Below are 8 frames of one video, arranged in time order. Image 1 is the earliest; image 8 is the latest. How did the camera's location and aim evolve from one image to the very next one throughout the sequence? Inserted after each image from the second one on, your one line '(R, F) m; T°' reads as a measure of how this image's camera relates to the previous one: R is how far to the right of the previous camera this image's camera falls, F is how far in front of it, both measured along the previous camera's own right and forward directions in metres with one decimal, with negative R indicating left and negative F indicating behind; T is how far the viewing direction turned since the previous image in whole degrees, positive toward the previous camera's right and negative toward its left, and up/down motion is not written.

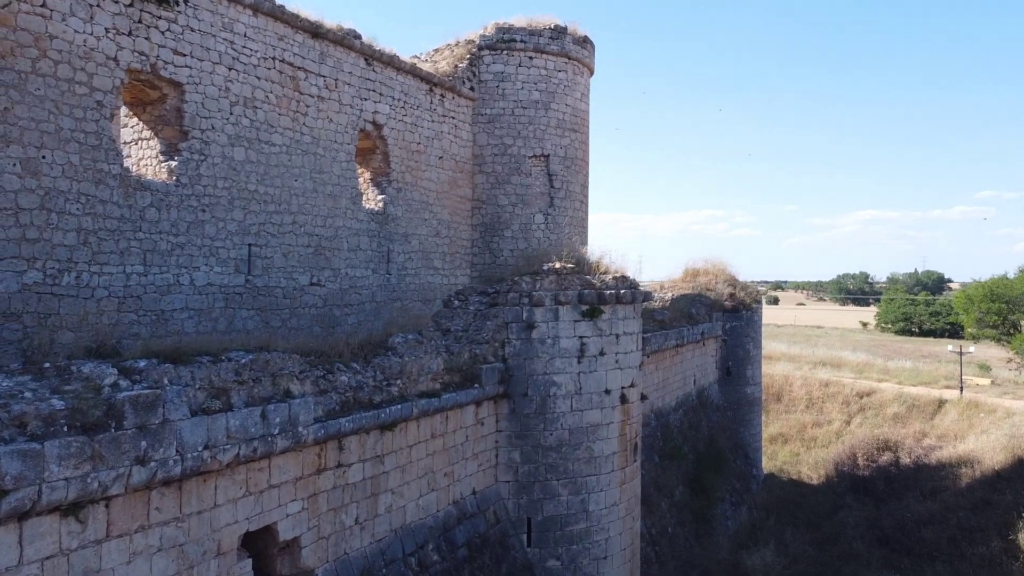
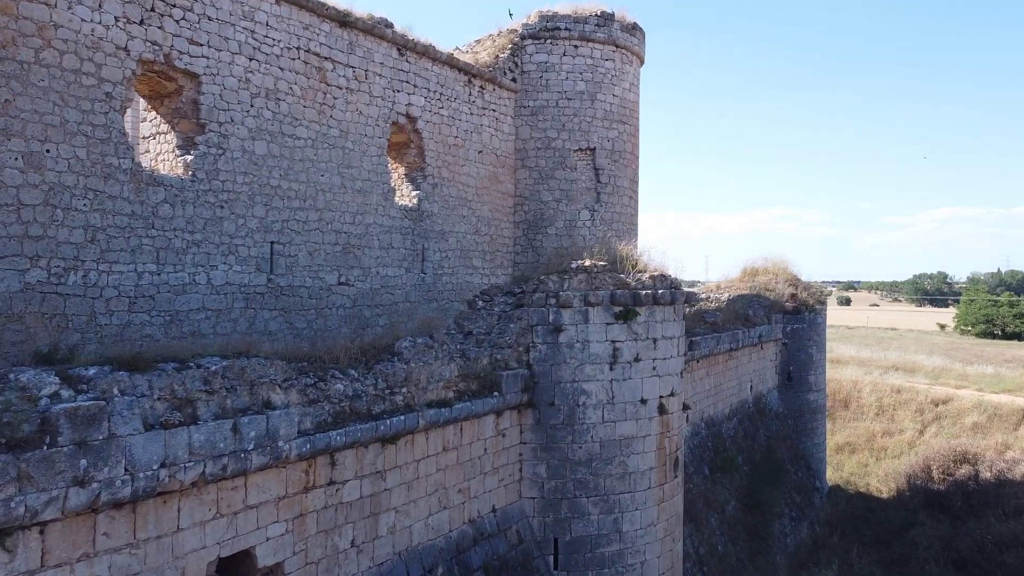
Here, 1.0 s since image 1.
(+0.4, +0.7) m; -4°
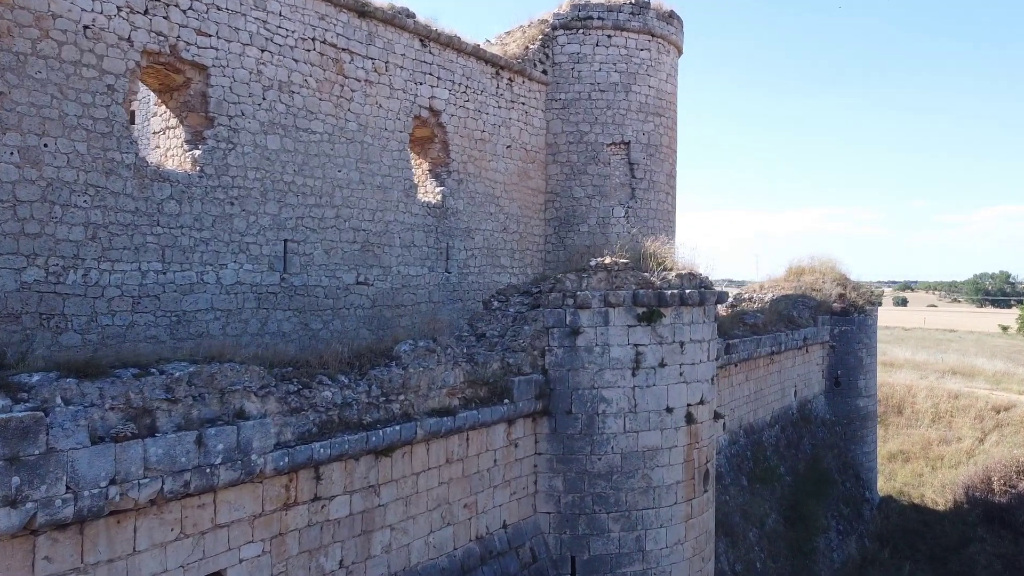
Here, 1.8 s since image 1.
(+0.3, +0.5) m; -3°
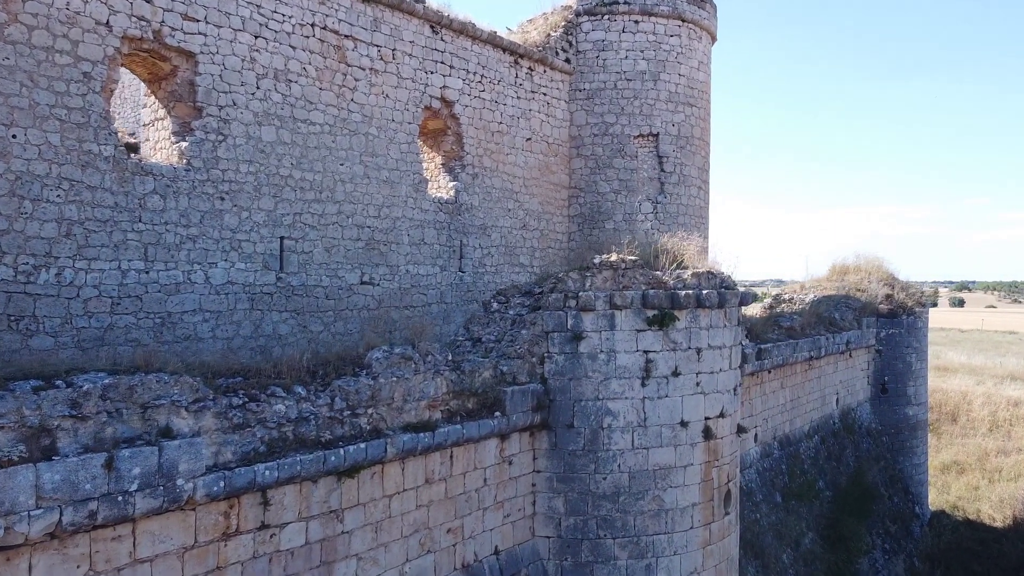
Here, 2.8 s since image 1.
(+0.4, +0.7) m; -3°
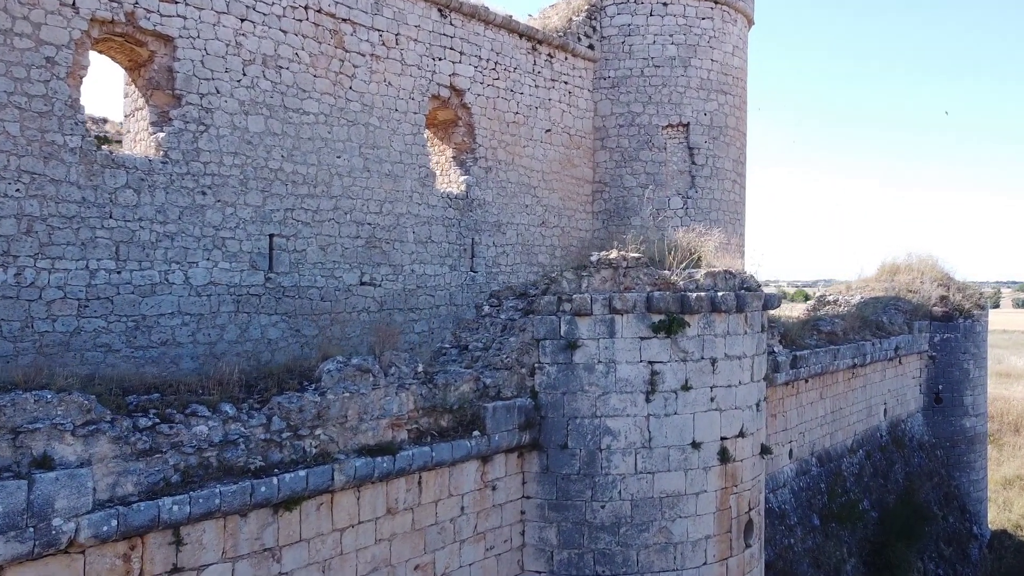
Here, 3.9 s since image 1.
(+0.4, +0.7) m; -3°
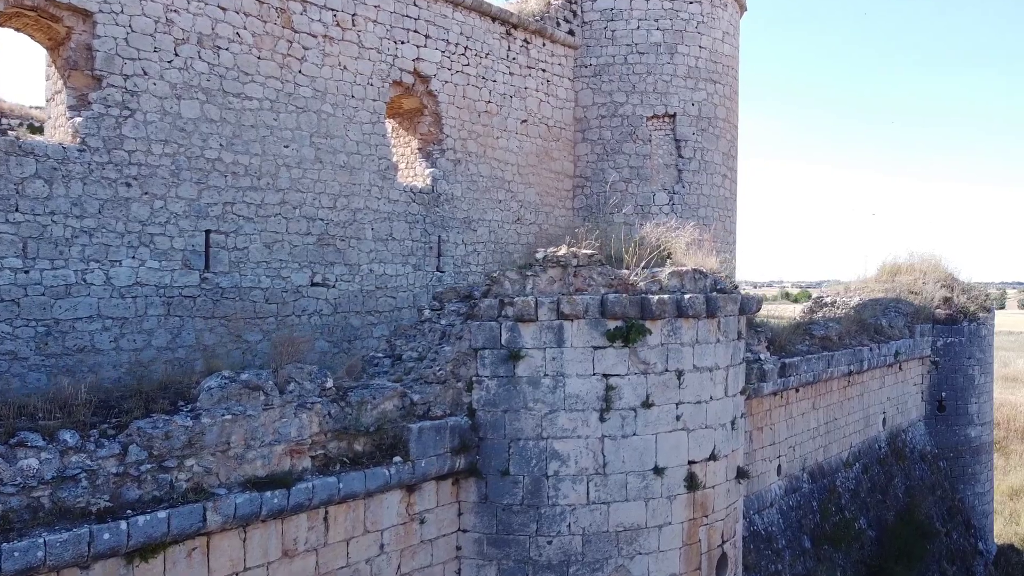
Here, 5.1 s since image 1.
(+0.4, +0.7) m; 0°
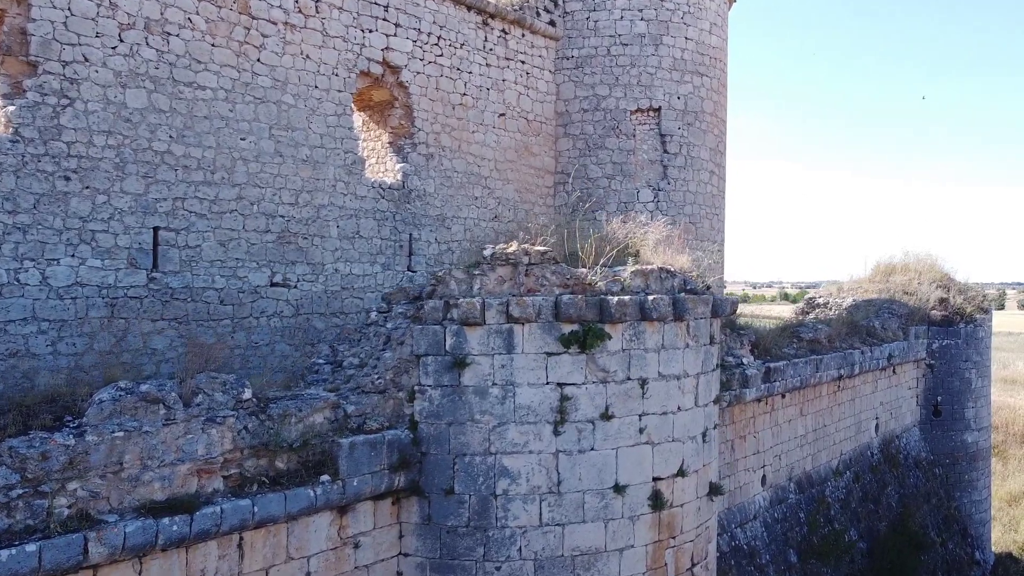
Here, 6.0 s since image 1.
(+0.3, +0.4) m; 0°
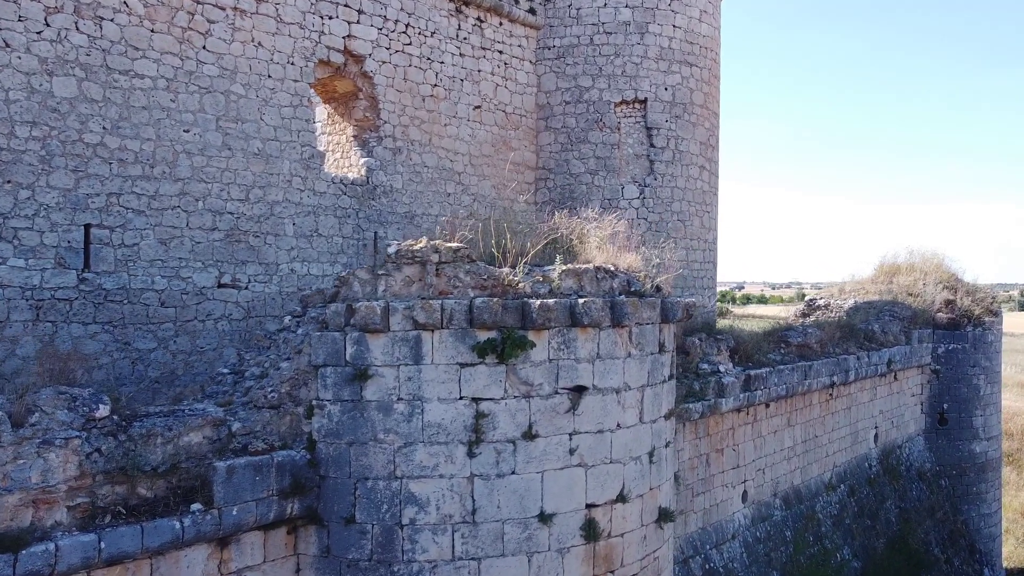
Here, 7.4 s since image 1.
(+0.5, +0.5) m; -1°
